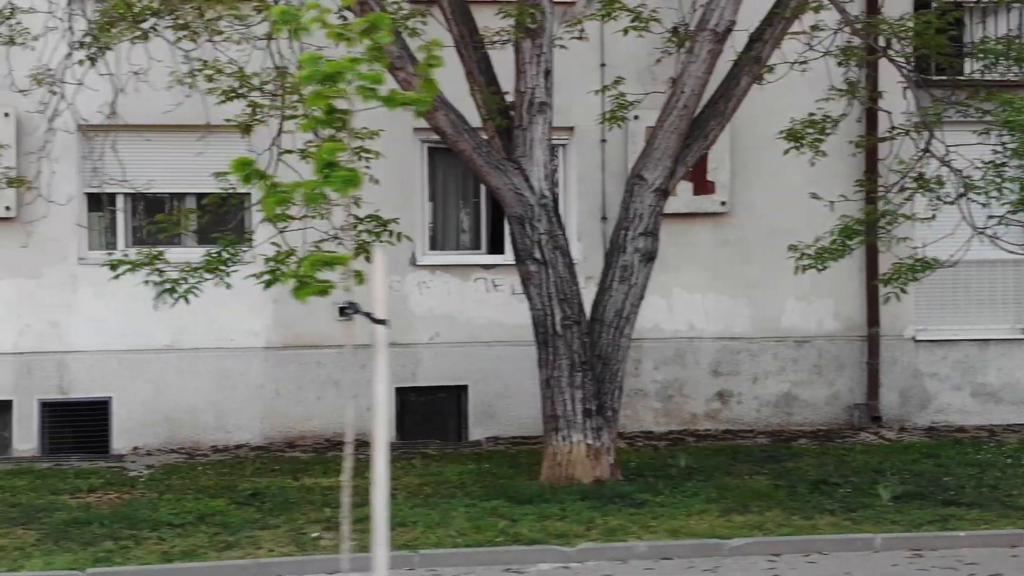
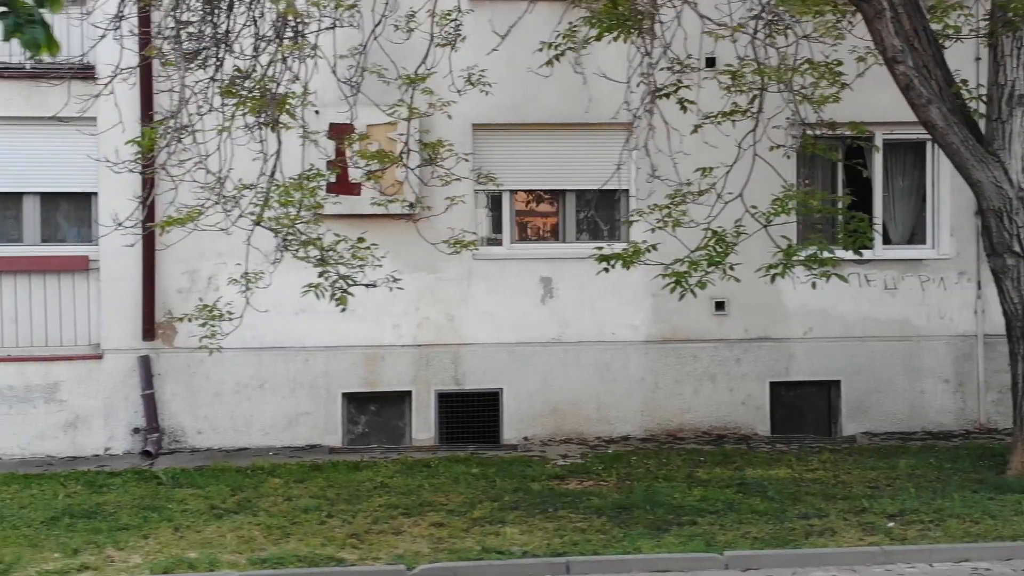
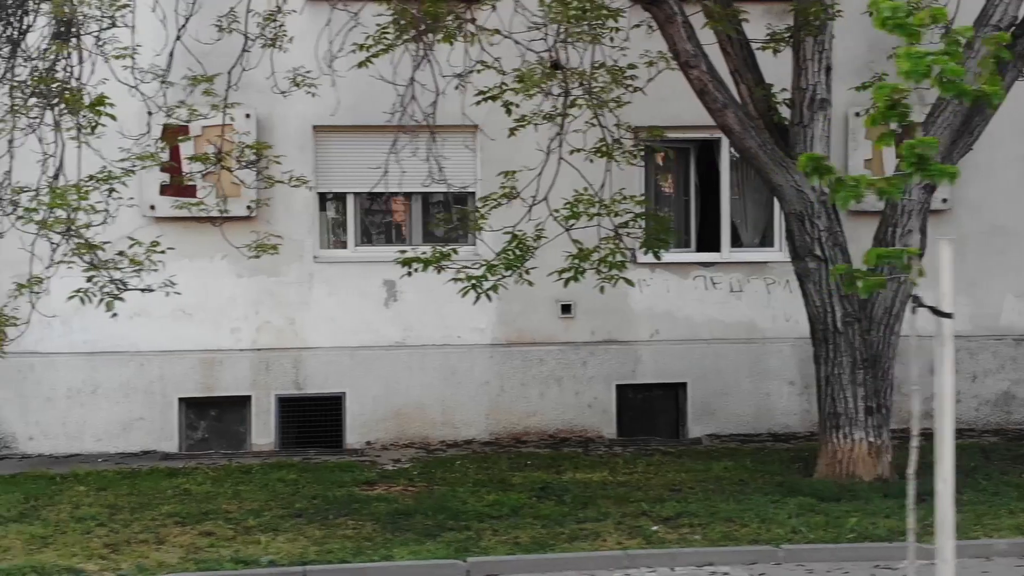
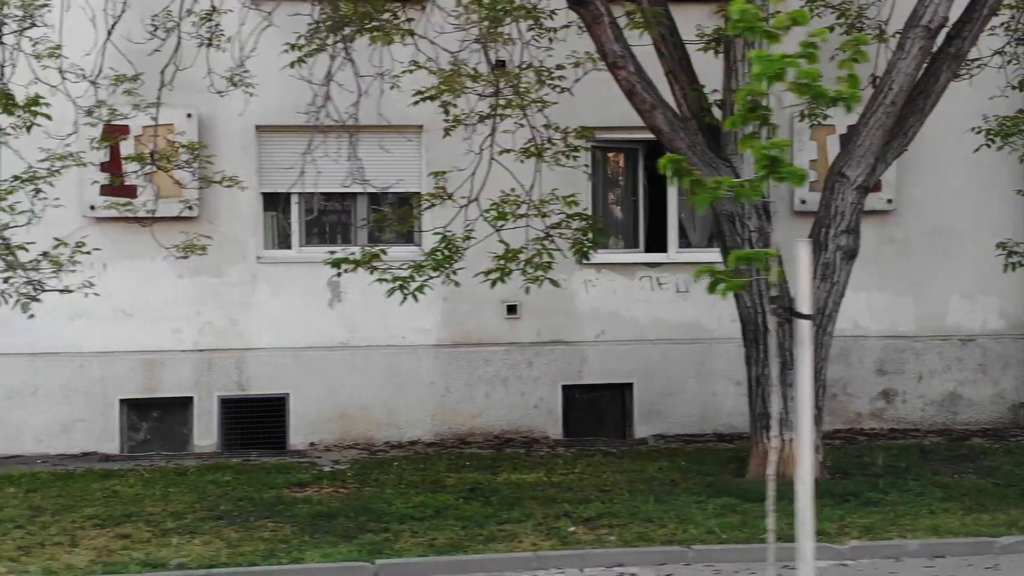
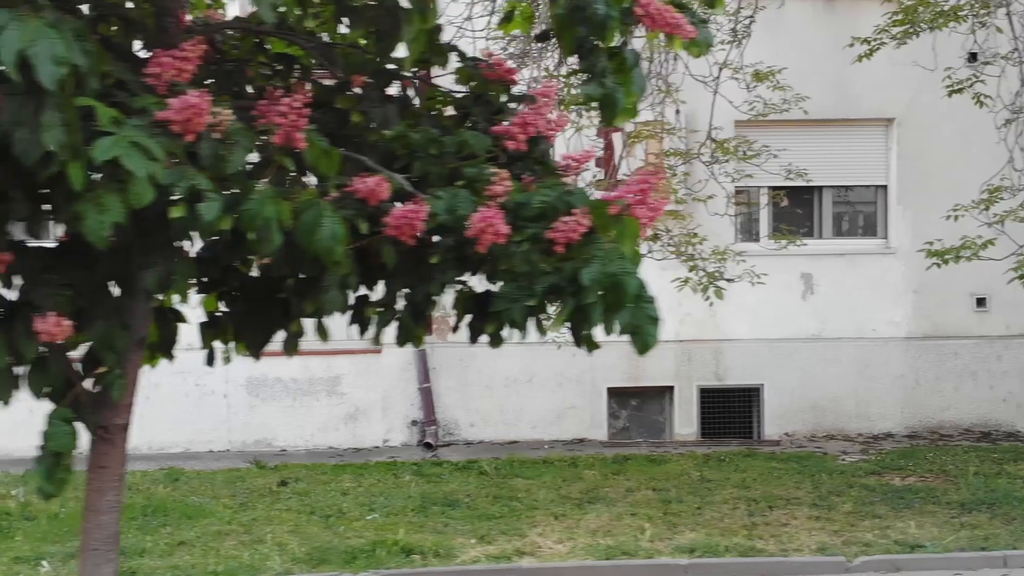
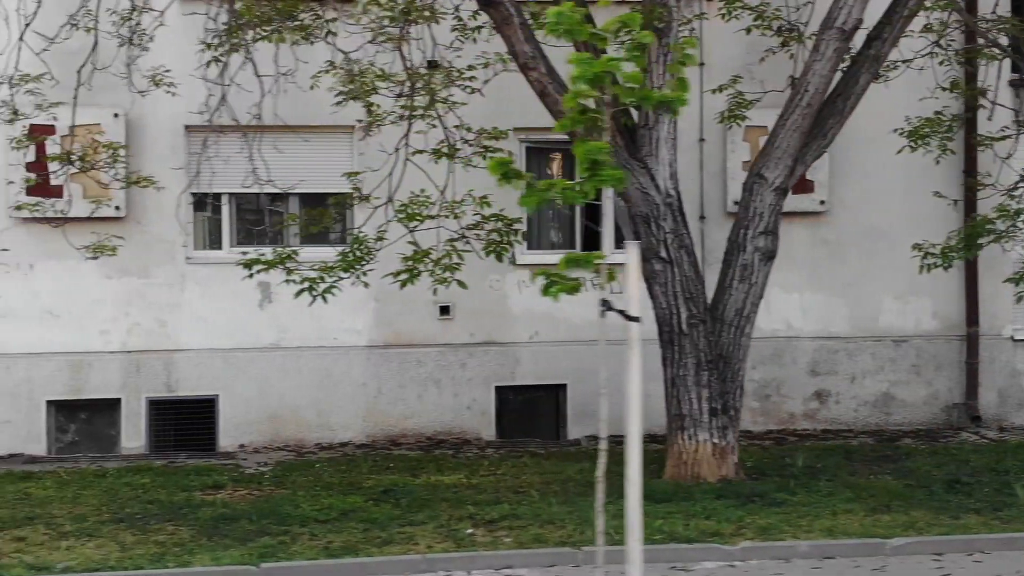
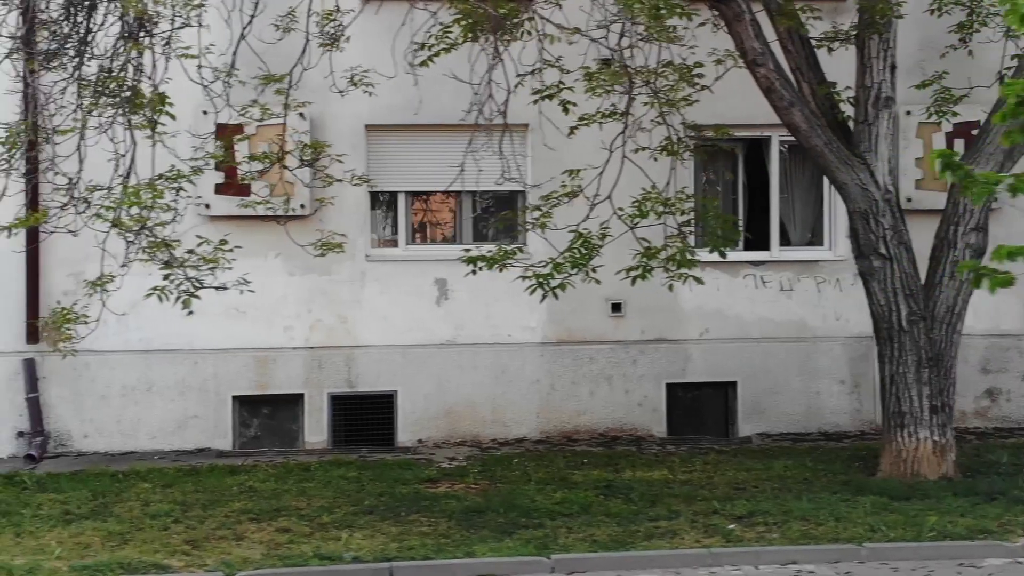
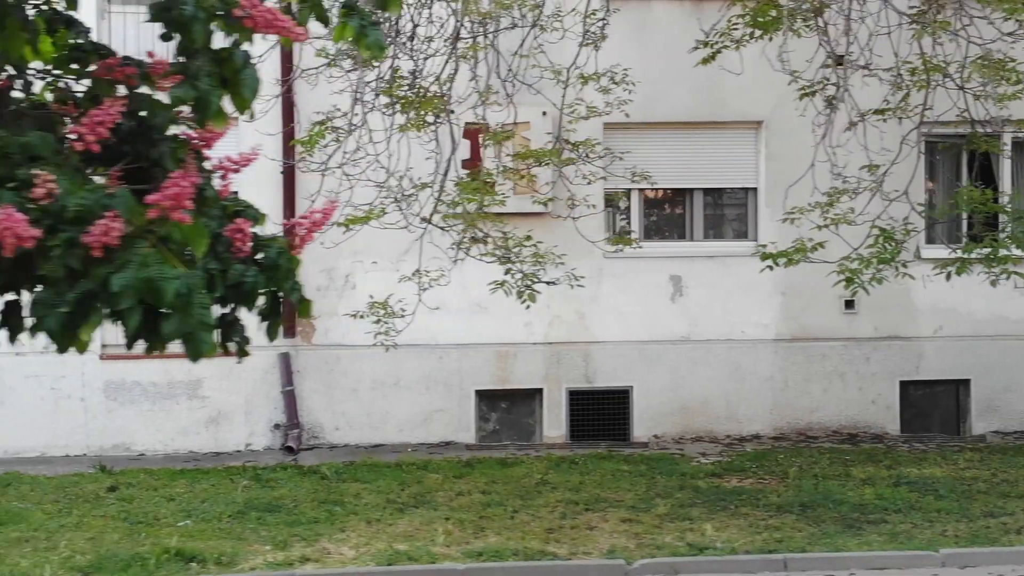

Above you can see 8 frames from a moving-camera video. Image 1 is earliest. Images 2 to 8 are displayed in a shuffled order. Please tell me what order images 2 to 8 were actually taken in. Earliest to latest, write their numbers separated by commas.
6, 4, 3, 7, 2, 8, 5
